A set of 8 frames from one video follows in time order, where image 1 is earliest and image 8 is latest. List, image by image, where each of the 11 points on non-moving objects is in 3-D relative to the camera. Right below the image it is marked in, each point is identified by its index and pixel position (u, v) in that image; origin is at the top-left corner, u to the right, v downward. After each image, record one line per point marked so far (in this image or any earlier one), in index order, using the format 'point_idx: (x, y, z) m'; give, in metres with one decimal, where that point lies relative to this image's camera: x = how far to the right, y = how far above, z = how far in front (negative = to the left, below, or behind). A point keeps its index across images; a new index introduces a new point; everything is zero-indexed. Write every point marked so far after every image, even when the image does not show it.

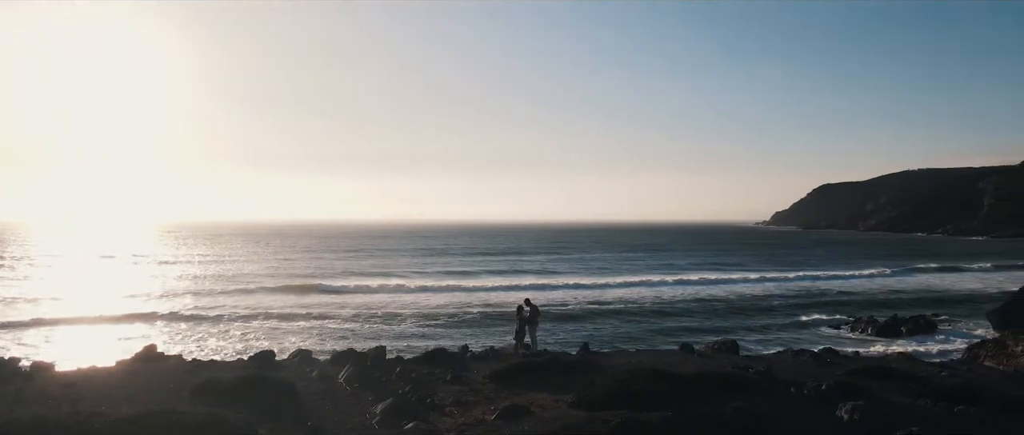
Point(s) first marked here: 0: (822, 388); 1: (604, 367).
0: (+6.7, -3.7, +12.5) m
1: (+2.2, -3.6, +13.9) m
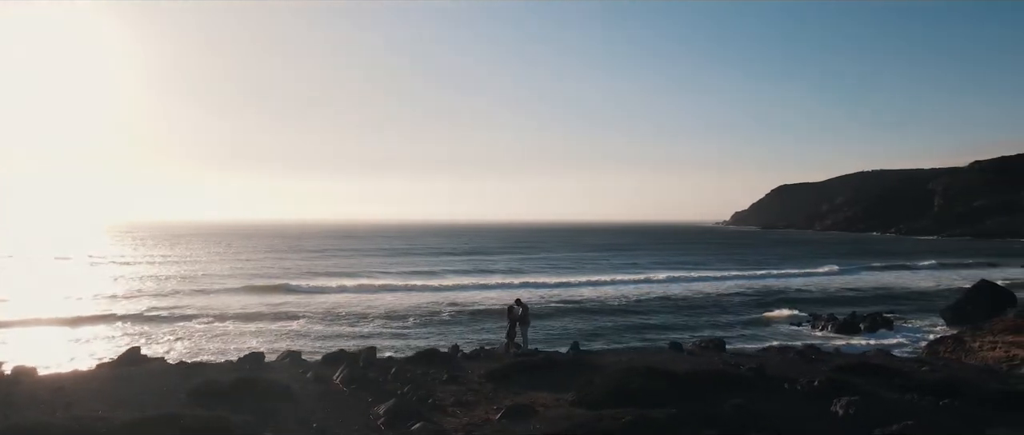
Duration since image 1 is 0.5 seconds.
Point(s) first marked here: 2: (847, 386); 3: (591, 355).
0: (+6.1, -3.4, +11.8) m
1: (+2.0, -3.6, +13.9) m
2: (+7.0, -3.5, +12.2) m
3: (+2.2, -3.8, +16.4) m
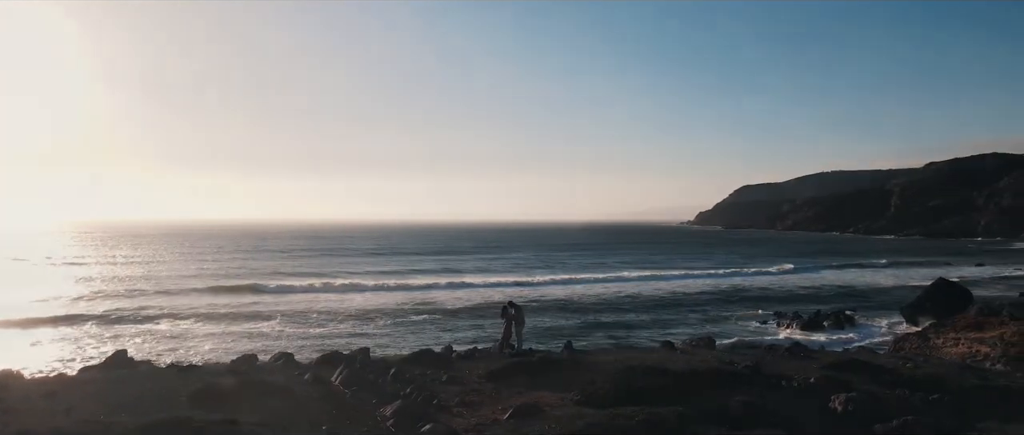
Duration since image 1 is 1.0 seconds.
0: (+6.2, -3.4, +12.0) m
1: (+2.0, -3.6, +14.0) m
2: (+7.1, -3.5, +12.5) m
3: (+2.1, -3.8, +16.5) m
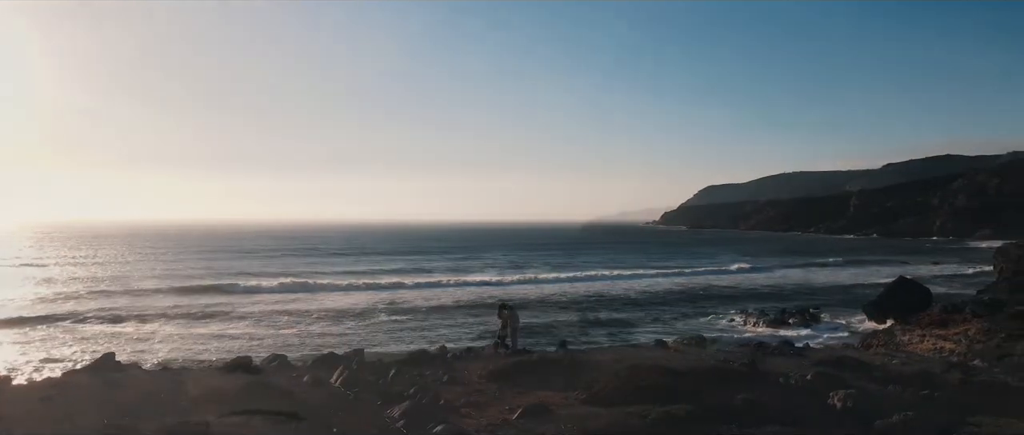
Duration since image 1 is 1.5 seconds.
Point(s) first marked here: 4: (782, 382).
0: (+6.3, -3.4, +12.3) m
1: (+2.0, -3.6, +14.1) m
2: (+7.1, -3.5, +12.8) m
3: (+2.0, -3.8, +16.6) m
4: (+5.6, -3.5, +12.2) m
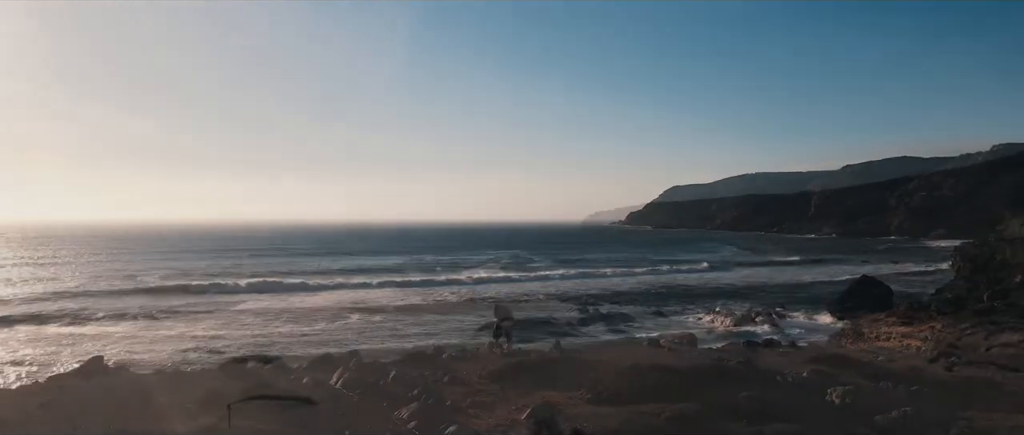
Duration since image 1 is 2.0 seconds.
0: (+6.3, -3.5, +12.5) m
1: (+2.0, -3.6, +14.2) m
2: (+7.1, -3.6, +13.0) m
3: (+1.9, -3.8, +16.7) m
4: (+5.7, -3.5, +12.4) m
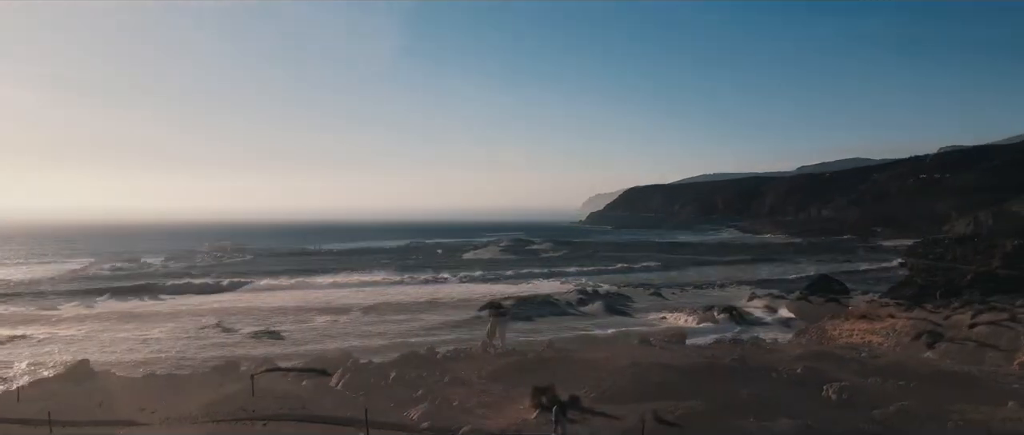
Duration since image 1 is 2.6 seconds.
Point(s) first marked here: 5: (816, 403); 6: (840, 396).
0: (+6.4, -3.5, +12.8) m
1: (+1.9, -3.6, +14.3) m
2: (+7.2, -3.6, +13.3) m
3: (+1.8, -3.8, +16.8) m
4: (+5.7, -3.5, +12.6) m
5: (+5.6, -3.4, +10.6) m
6: (+6.3, -3.4, +11.1) m
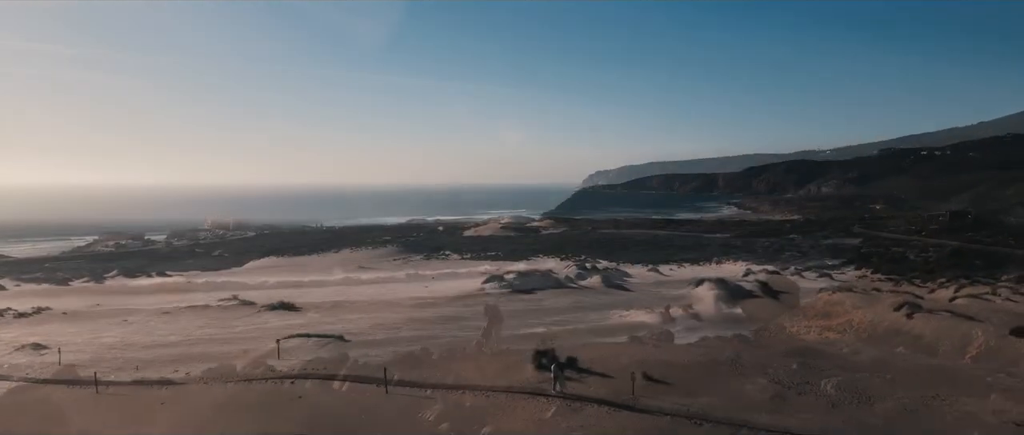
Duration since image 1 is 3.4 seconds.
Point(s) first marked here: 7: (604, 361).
0: (+6.4, -3.1, +14.4) m
1: (+2.0, -3.1, +15.9) m
2: (+7.2, -3.2, +15.0) m
3: (+1.8, -3.3, +18.4) m
4: (+5.8, -3.1, +14.3) m
5: (+5.6, -3.1, +12.3) m
6: (+6.4, -3.1, +12.8) m
7: (+1.3, -2.0, +8.3) m
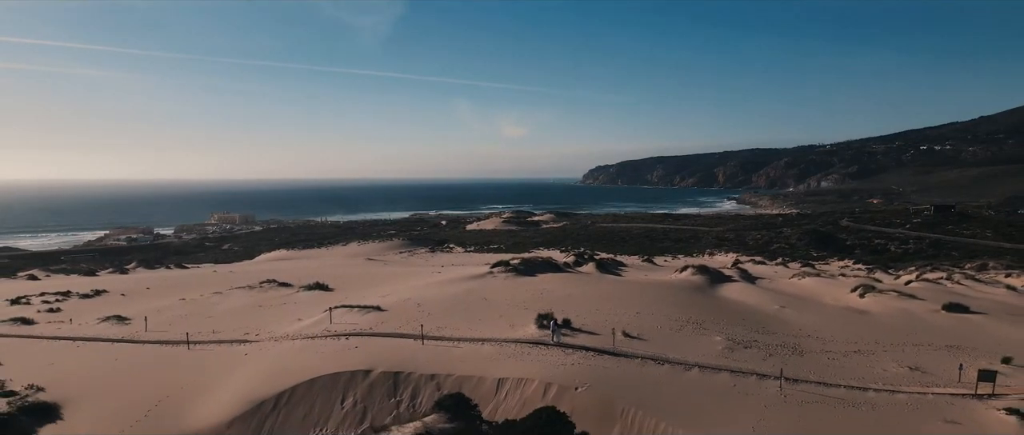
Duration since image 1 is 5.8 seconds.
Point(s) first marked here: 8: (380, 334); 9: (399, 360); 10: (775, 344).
0: (+6.5, -2.9, +16.4) m
1: (+2.1, -2.9, +17.9) m
2: (+7.3, -3.0, +17.0) m
3: (+2.0, -3.1, +20.4) m
4: (+5.9, -2.9, +16.3) m
5: (+5.8, -2.9, +14.3) m
6: (+6.5, -2.9, +14.8) m
7: (+1.4, -1.9, +10.3) m
8: (-2.3, -2.0, +9.9) m
9: (-1.7, -2.1, +8.6) m
10: (+4.4, -2.1, +9.8) m
